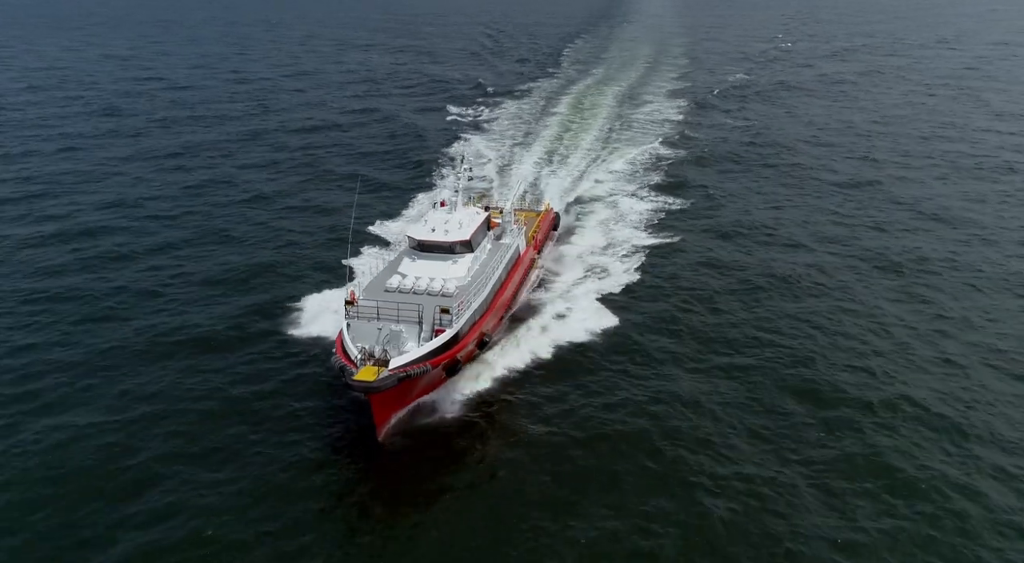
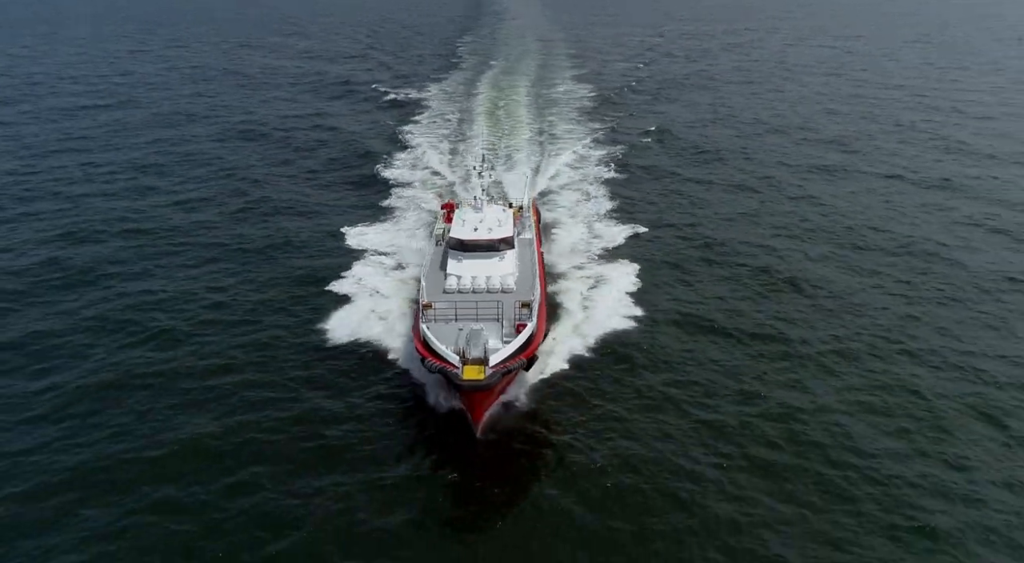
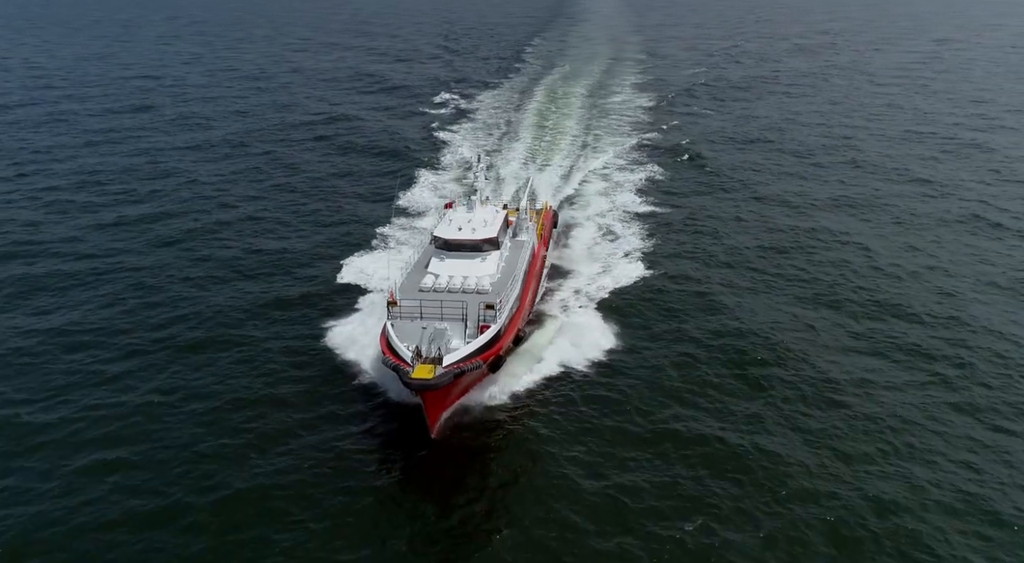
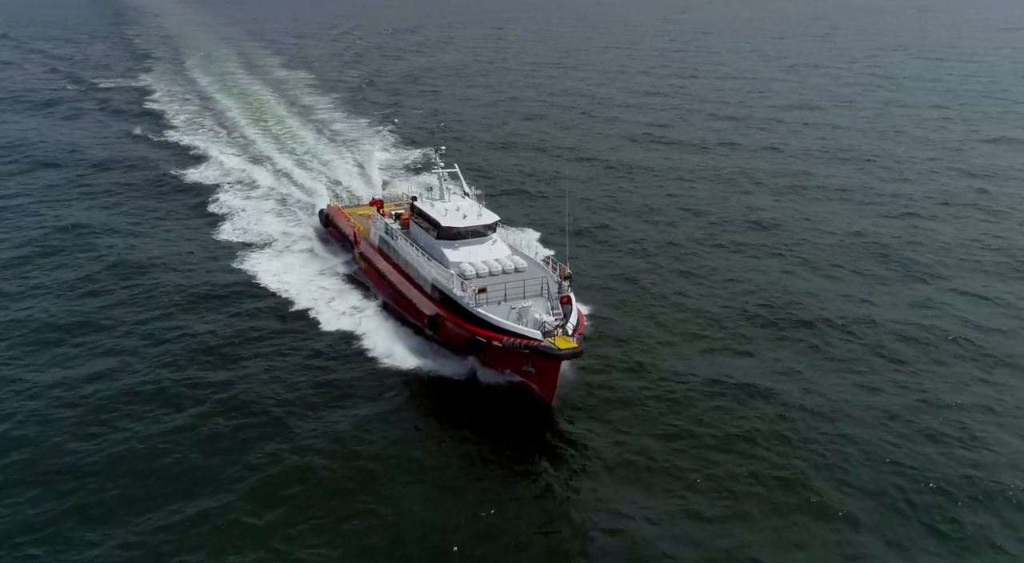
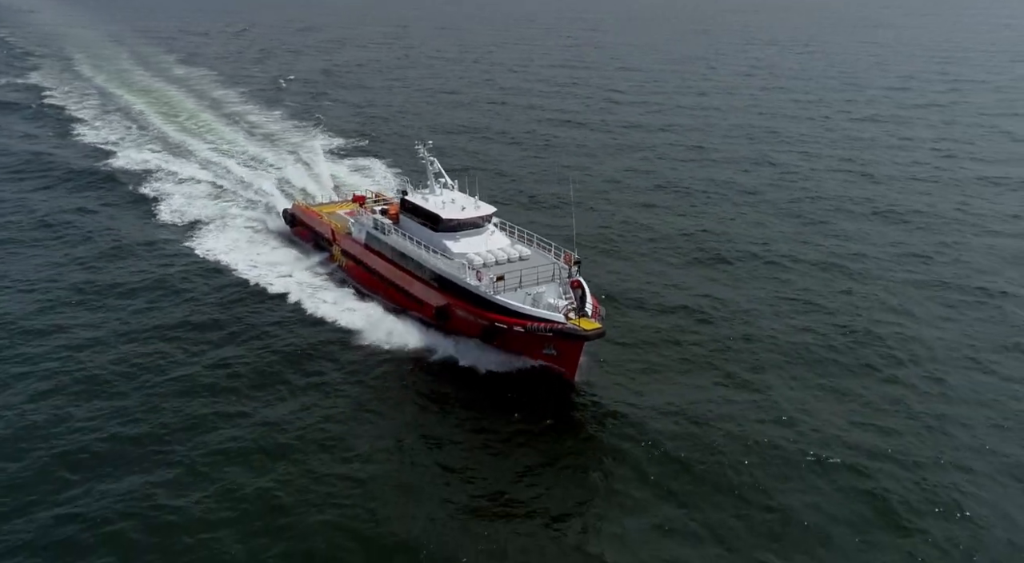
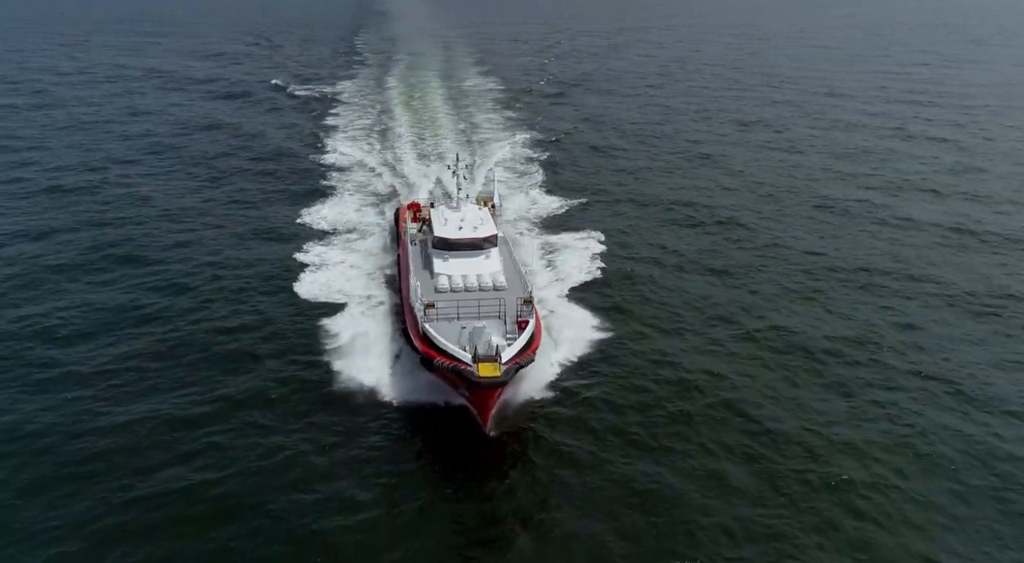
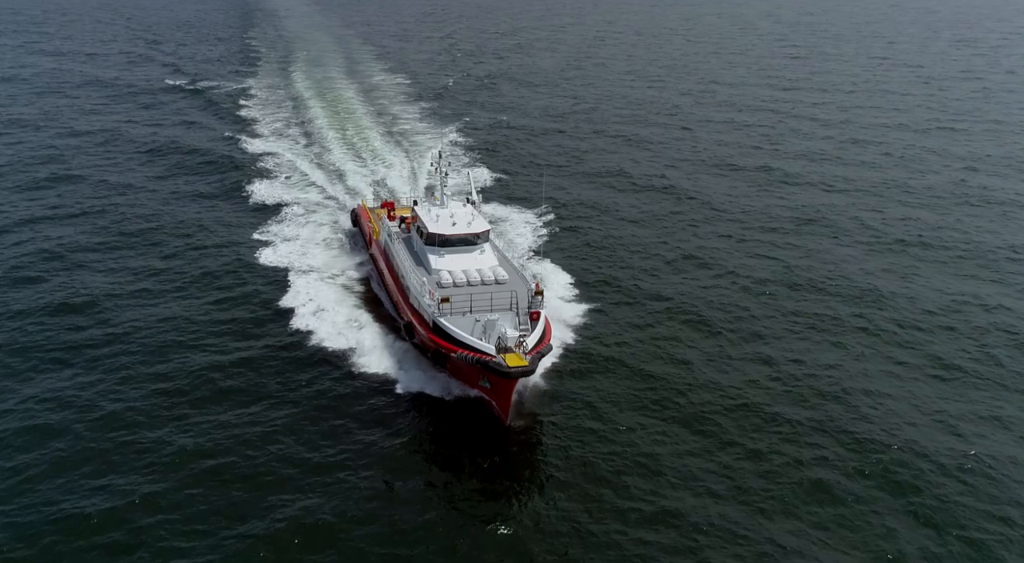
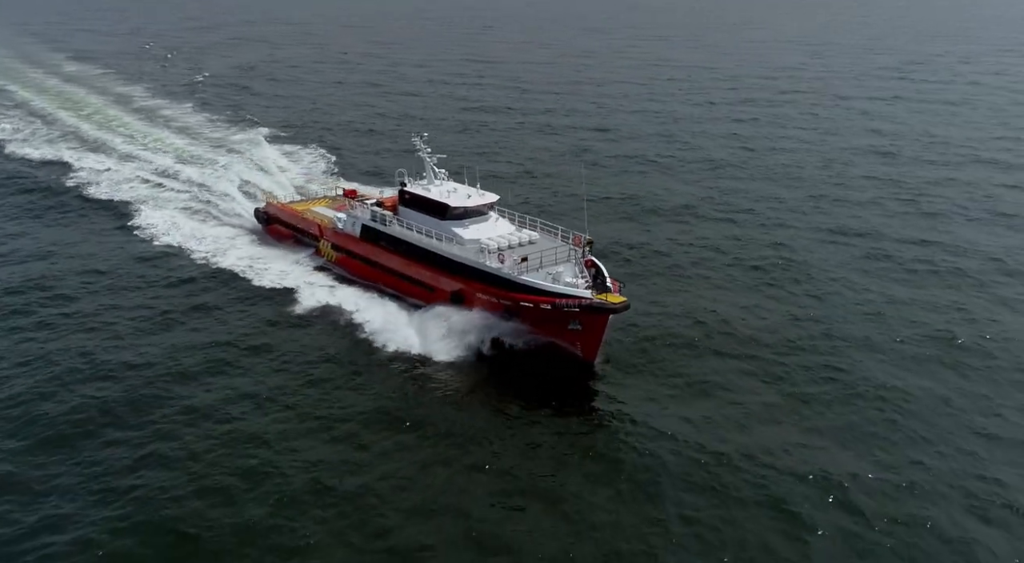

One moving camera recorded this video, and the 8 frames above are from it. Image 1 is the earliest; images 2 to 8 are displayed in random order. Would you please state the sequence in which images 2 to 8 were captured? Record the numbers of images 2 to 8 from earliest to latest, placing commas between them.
3, 2, 6, 7, 4, 5, 8
